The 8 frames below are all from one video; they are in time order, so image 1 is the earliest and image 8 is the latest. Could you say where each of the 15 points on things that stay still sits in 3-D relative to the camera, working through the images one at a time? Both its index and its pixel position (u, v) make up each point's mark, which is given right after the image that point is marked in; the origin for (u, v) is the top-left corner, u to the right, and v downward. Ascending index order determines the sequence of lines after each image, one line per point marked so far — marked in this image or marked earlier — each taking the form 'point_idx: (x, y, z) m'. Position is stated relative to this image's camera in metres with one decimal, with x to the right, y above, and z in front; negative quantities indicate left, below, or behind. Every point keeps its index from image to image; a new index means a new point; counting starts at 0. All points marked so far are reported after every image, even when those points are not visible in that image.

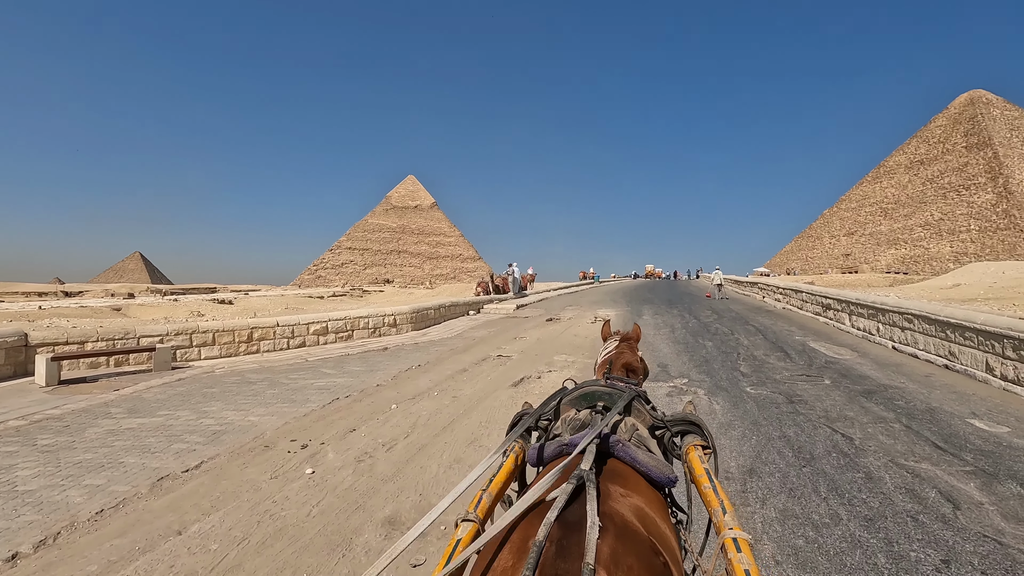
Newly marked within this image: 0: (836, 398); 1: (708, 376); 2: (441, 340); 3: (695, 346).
0: (+3.5, -1.2, +5.8) m
1: (+2.5, -1.1, +7.0) m
2: (-1.5, -1.2, +11.6) m
3: (+3.2, -1.0, +9.3) m
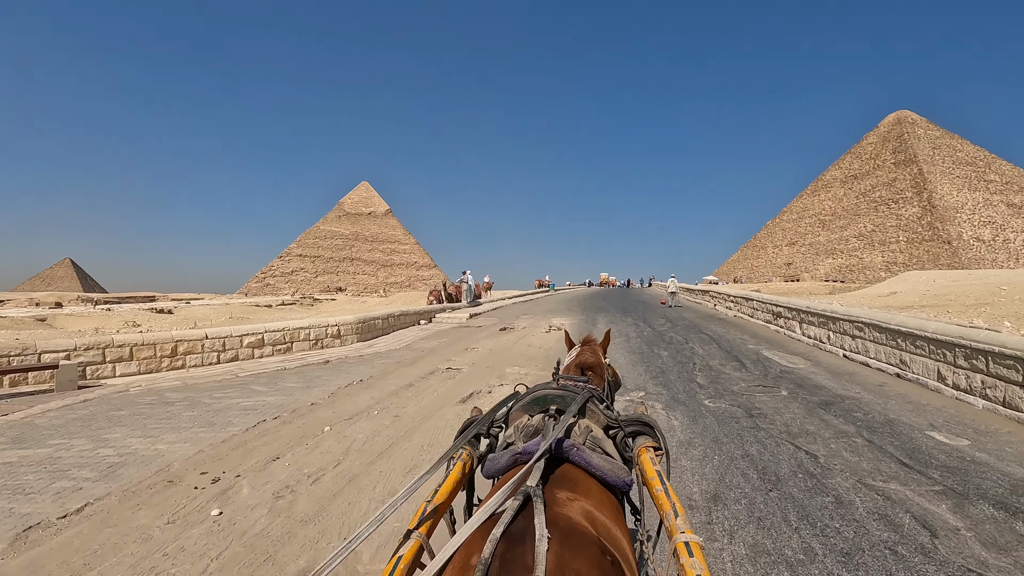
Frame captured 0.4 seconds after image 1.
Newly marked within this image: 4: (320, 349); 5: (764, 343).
0: (+2.9, -1.3, +5.6) m
1: (+1.9, -1.3, +6.7) m
2: (-2.6, -1.3, +11.0) m
3: (+2.3, -1.2, +9.1) m
4: (-4.1, -1.3, +11.4) m
5: (+4.7, -1.0, +10.1) m
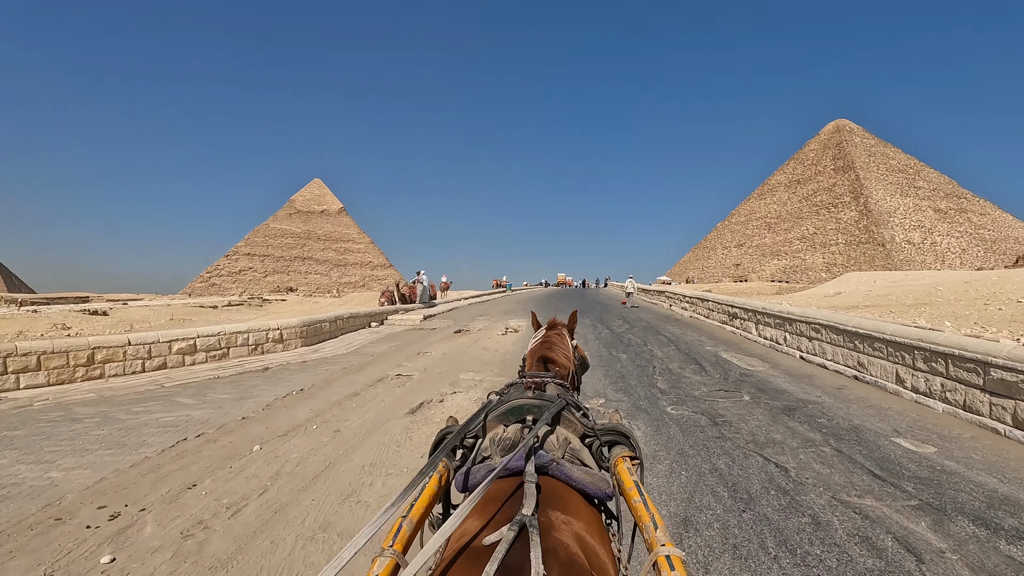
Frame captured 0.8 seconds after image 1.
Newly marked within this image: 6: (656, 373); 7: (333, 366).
0: (+2.5, -1.3, +5.4) m
1: (+1.4, -1.3, +6.4) m
2: (-3.4, -1.4, +10.4) m
3: (+1.6, -1.2, +8.8) m
4: (-5.0, -1.3, +10.6) m
5: (+3.9, -1.0, +10.0) m
6: (+2.1, -1.2, +7.7) m
7: (-3.1, -1.4, +9.5) m
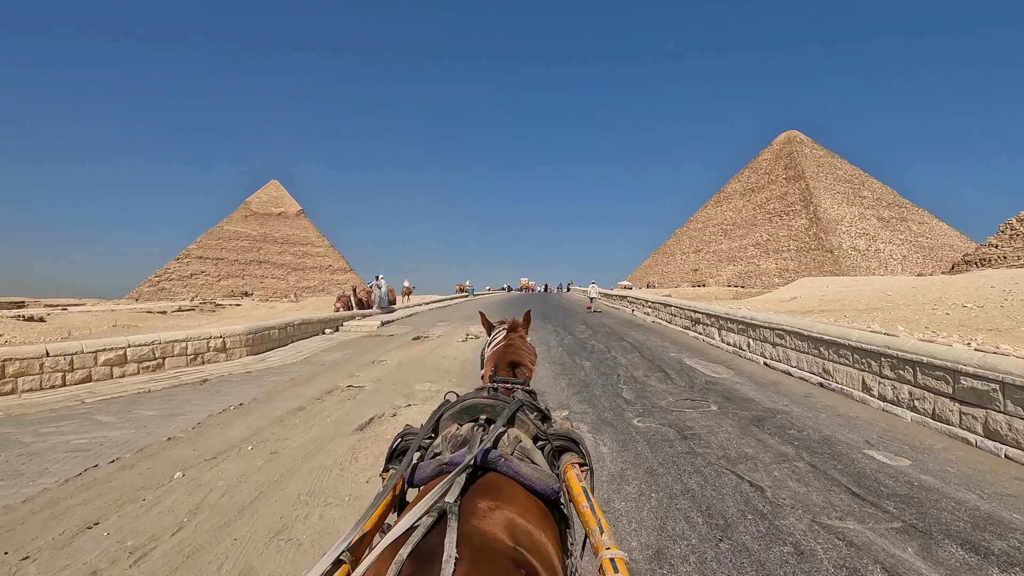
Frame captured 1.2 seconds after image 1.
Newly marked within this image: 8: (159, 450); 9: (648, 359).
0: (+2.1, -1.4, +5.1) m
1: (+0.9, -1.3, +6.1) m
2: (-4.2, -1.4, +9.7) m
3: (+1.0, -1.3, +8.5) m
4: (-5.7, -1.4, +9.9) m
5: (+3.2, -1.1, +9.9) m
6: (+1.5, -1.3, +7.4) m
7: (-3.8, -1.5, +8.8) m
8: (-3.3, -1.5, +5.1) m
9: (+2.3, -1.2, +9.1) m
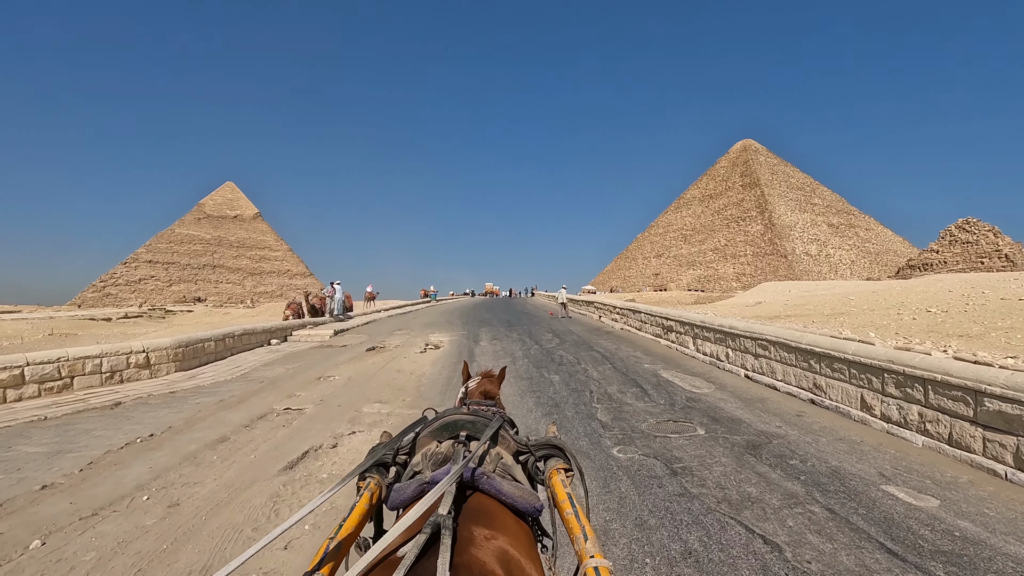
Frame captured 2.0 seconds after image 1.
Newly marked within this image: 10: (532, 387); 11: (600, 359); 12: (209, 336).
0: (+1.7, -1.4, +4.4) m
1: (+0.5, -1.4, +5.4) m
2: (-4.8, -1.6, +8.6) m
3: (+0.4, -1.4, +7.8) m
4: (-6.4, -1.5, +8.7) m
5: (+2.5, -1.3, +9.2) m
6: (+1.0, -1.4, +6.7) m
7: (-4.4, -1.6, +7.8) m
8: (-3.6, -1.6, +4.0) m
9: (+1.7, -1.3, +8.4) m
10: (+0.3, -1.4, +7.5) m
11: (+1.6, -1.3, +9.6) m
12: (-6.1, -1.0, +11.0) m
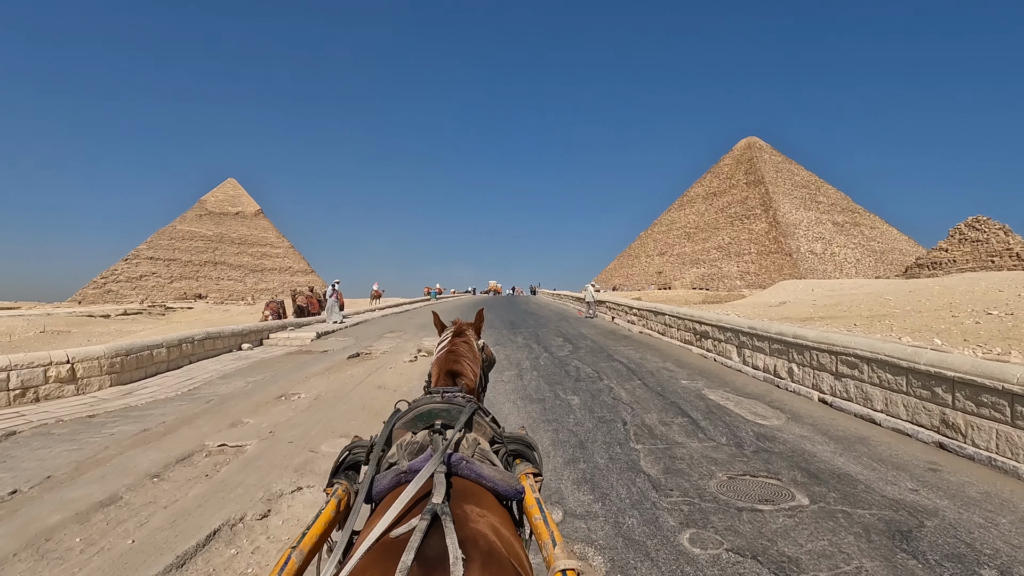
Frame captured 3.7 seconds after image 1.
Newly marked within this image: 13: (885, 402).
0: (+1.8, -1.4, +2.7) m
1: (+0.6, -1.4, +3.7) m
2: (-4.7, -1.5, +6.9) m
3: (+0.5, -1.3, +6.1) m
4: (-6.3, -1.5, +7.0) m
5: (+2.6, -1.2, +7.5) m
6: (+1.1, -1.4, +5.0) m
7: (-4.3, -1.6, +6.1) m
8: (-3.6, -1.6, +2.3) m
9: (+1.8, -1.3, +6.7) m
10: (+0.4, -1.4, +5.8) m
11: (+1.7, -1.2, +7.9) m
12: (-6.1, -0.9, +9.3) m
13: (+3.5, -1.1, +5.0) m
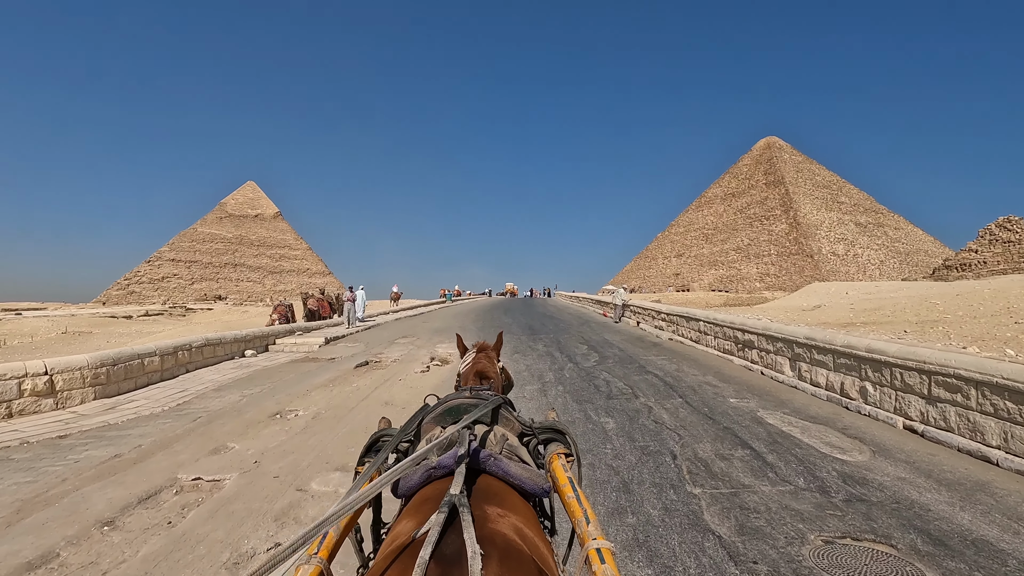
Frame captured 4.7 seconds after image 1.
0: (+2.0, -1.5, +1.8) m
1: (+0.7, -1.5, +2.8) m
2: (-4.4, -1.6, +6.2) m
3: (+0.7, -1.4, +5.2) m
4: (-6.0, -1.6, +6.3) m
5: (+2.9, -1.3, +6.6) m
6: (+1.3, -1.4, +4.1) m
7: (-4.0, -1.6, +5.3) m
8: (-3.4, -1.6, +1.6) m
9: (+2.1, -1.3, +5.8) m
10: (+0.6, -1.4, +4.9) m
11: (+2.0, -1.3, +7.0) m
12: (-5.7, -1.0, +8.6) m
13: (+3.7, -1.1, +4.0) m
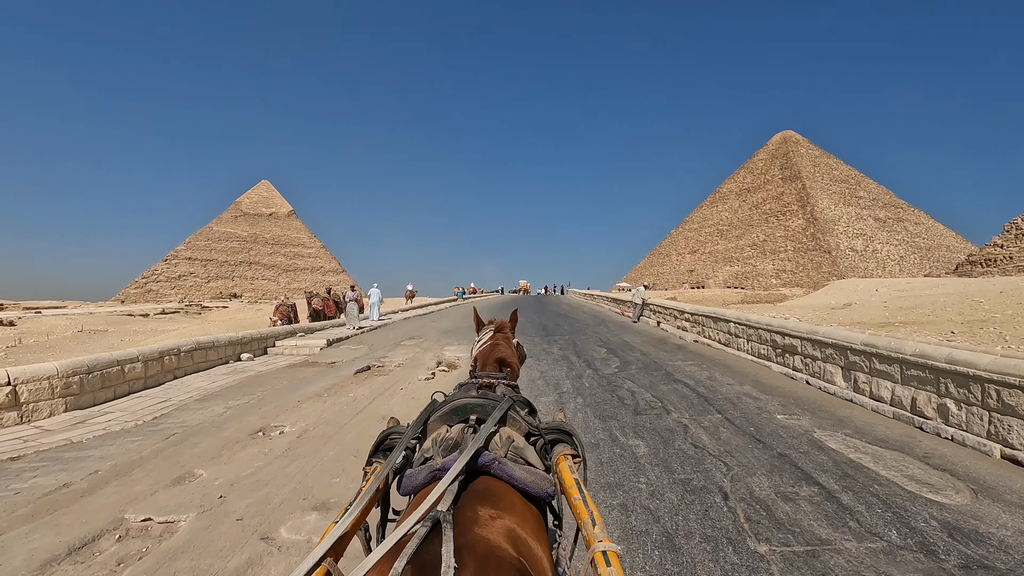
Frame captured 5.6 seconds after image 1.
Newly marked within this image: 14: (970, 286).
0: (+2.0, -1.5, +1.0) m
1: (+0.8, -1.5, +1.9) m
2: (-4.3, -1.6, +5.5) m
3: (+0.8, -1.4, +4.4) m
4: (-5.9, -1.6, +5.6) m
5: (+3.0, -1.3, +5.7) m
6: (+1.4, -1.4, +3.2) m
7: (-3.9, -1.6, +4.6) m
8: (-3.4, -1.7, +0.9) m
9: (+2.2, -1.3, +4.9) m
10: (+0.7, -1.4, +4.1) m
11: (+2.1, -1.3, +6.1) m
12: (-5.5, -1.0, +7.9) m
13: (+3.8, -1.1, +3.1) m
14: (+16.5, +0.1, +19.7) m
